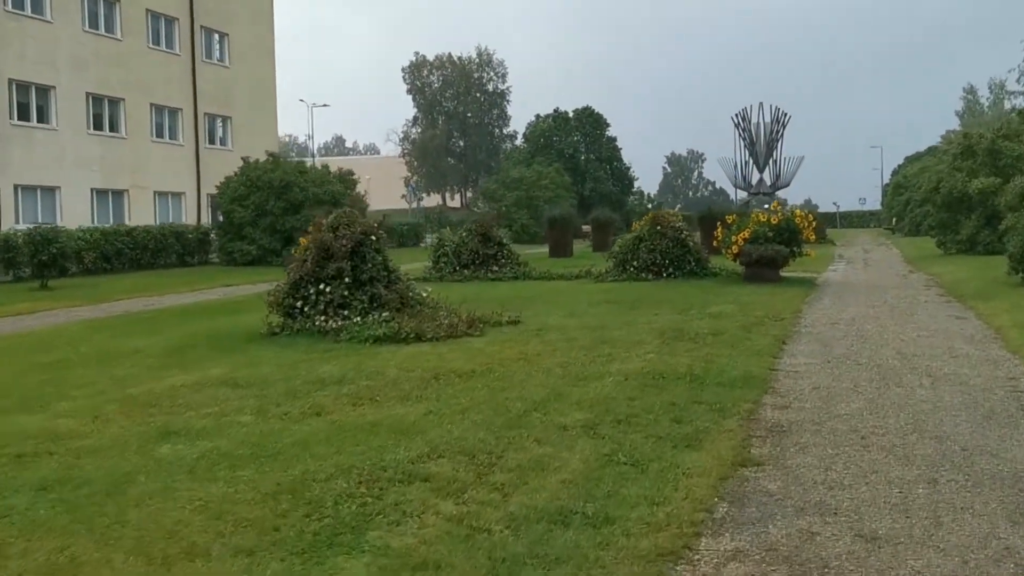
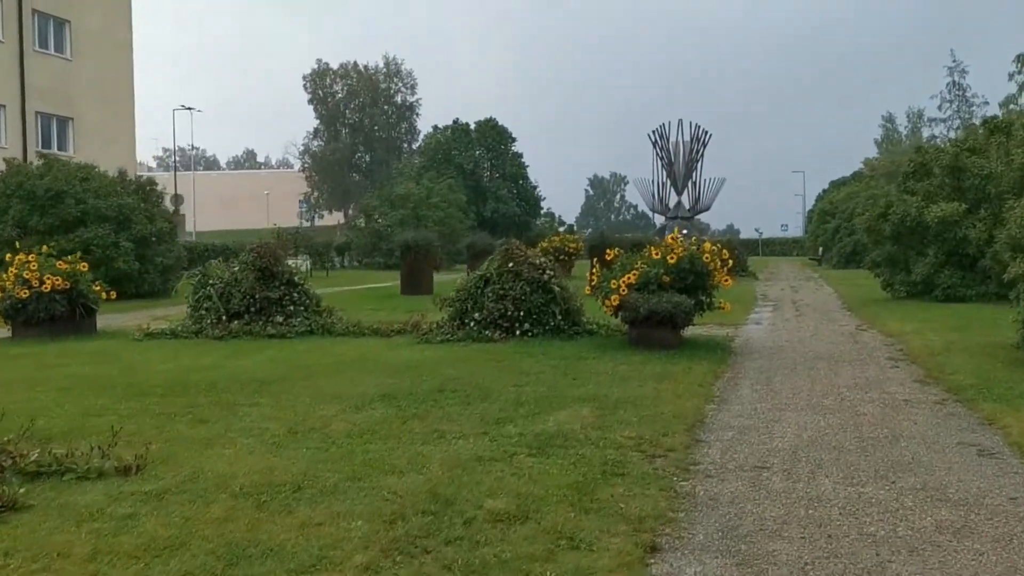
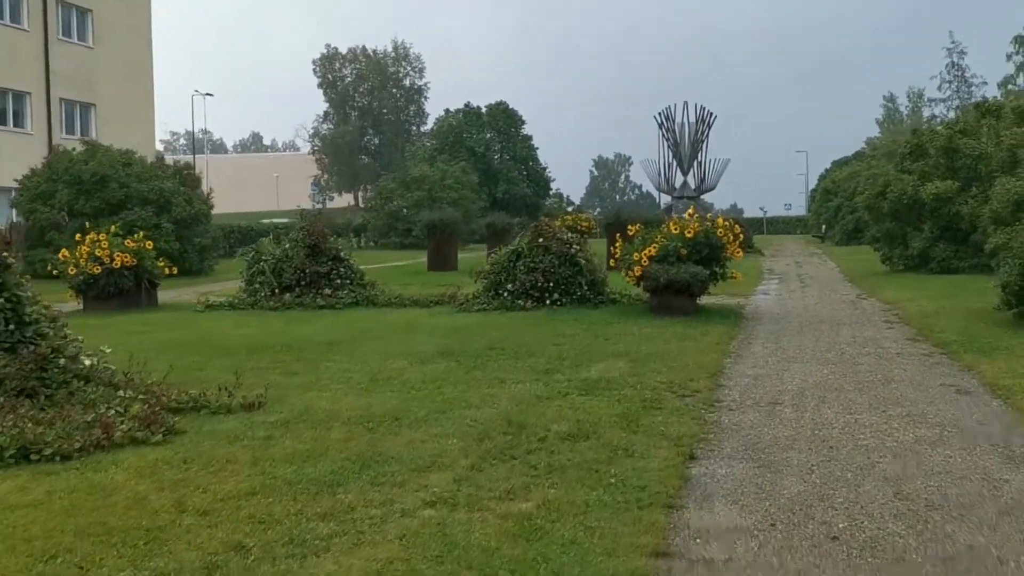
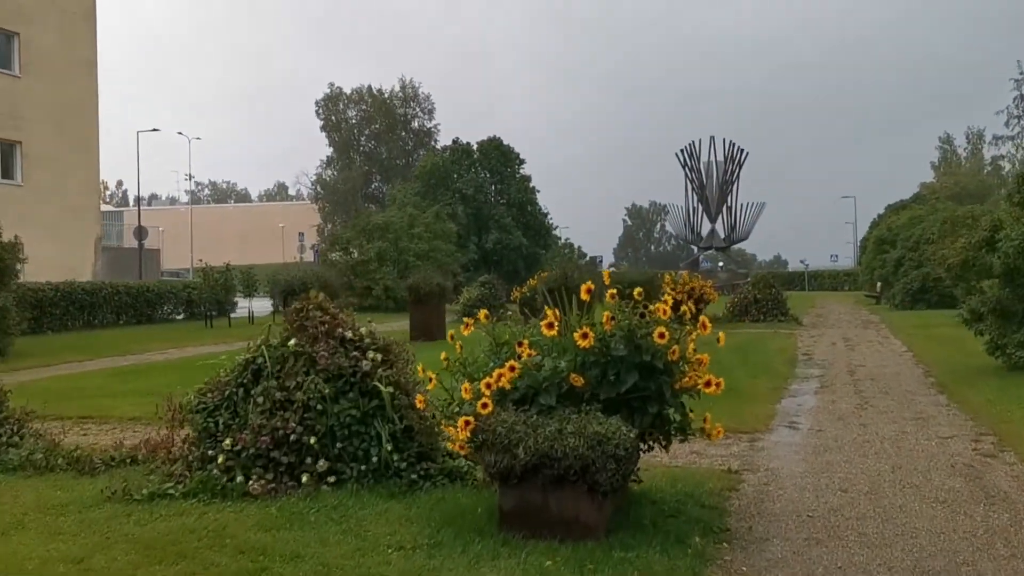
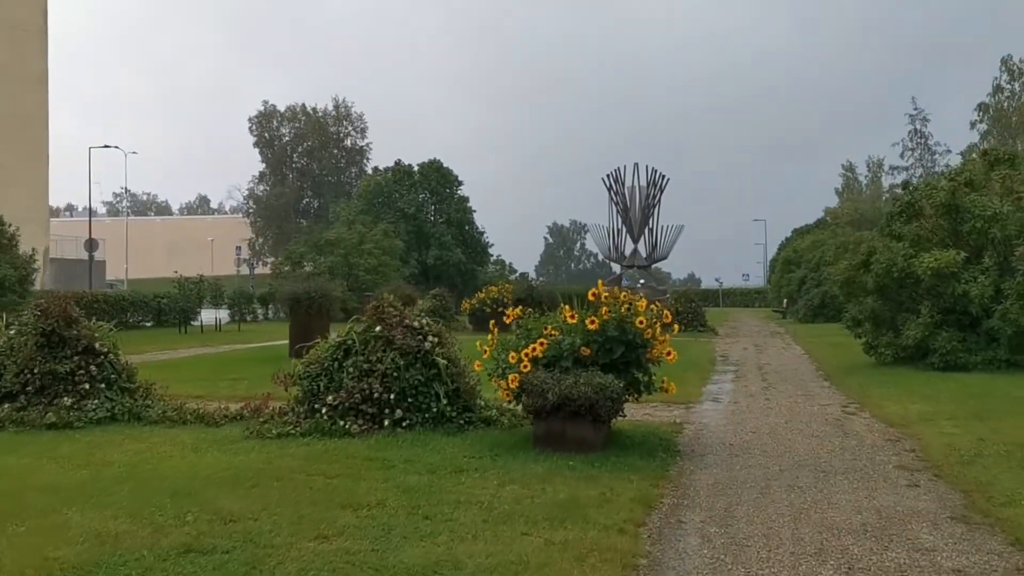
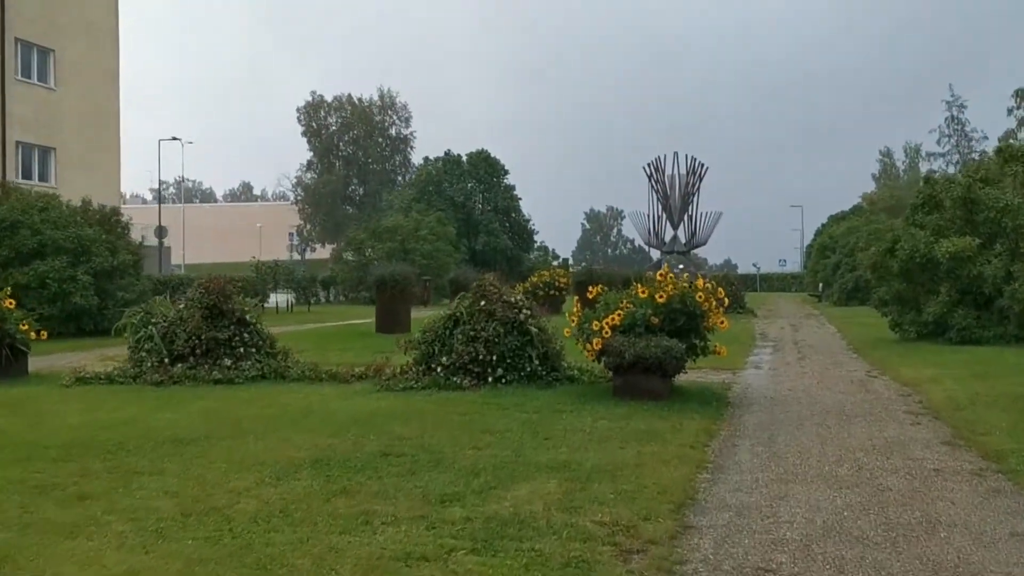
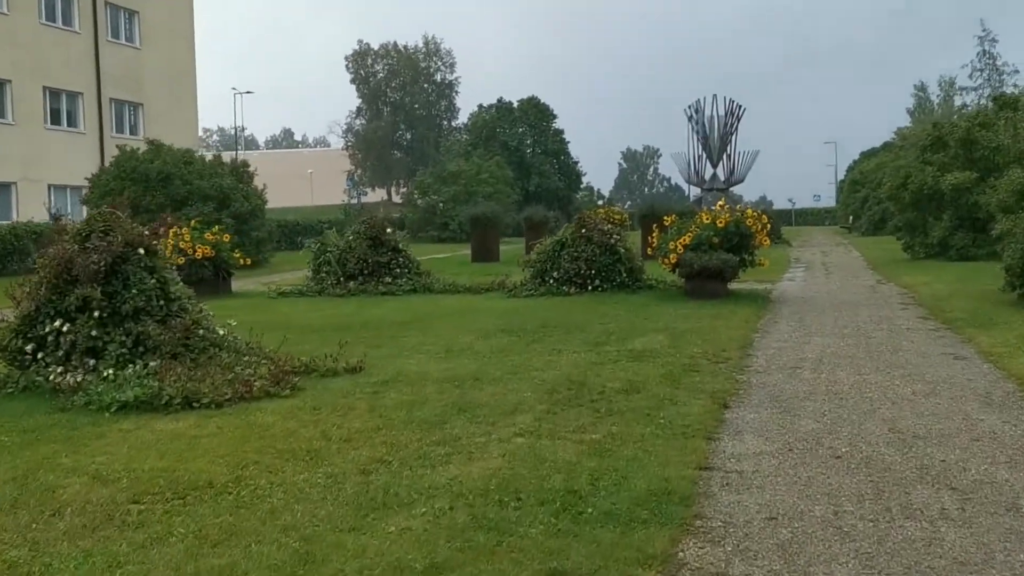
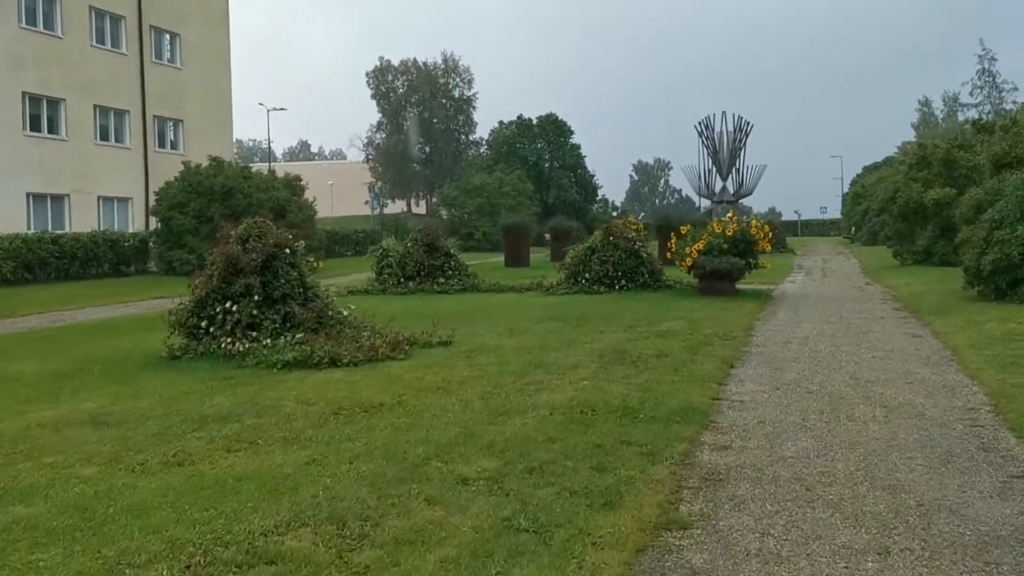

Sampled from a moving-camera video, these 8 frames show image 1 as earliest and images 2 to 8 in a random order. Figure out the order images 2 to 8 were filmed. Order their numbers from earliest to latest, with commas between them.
8, 7, 3, 2, 6, 5, 4
